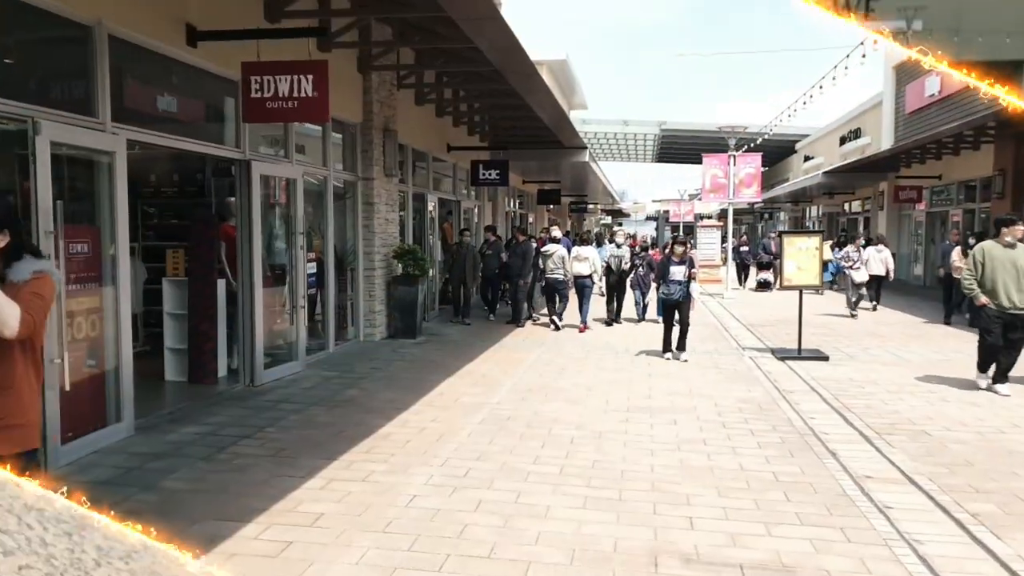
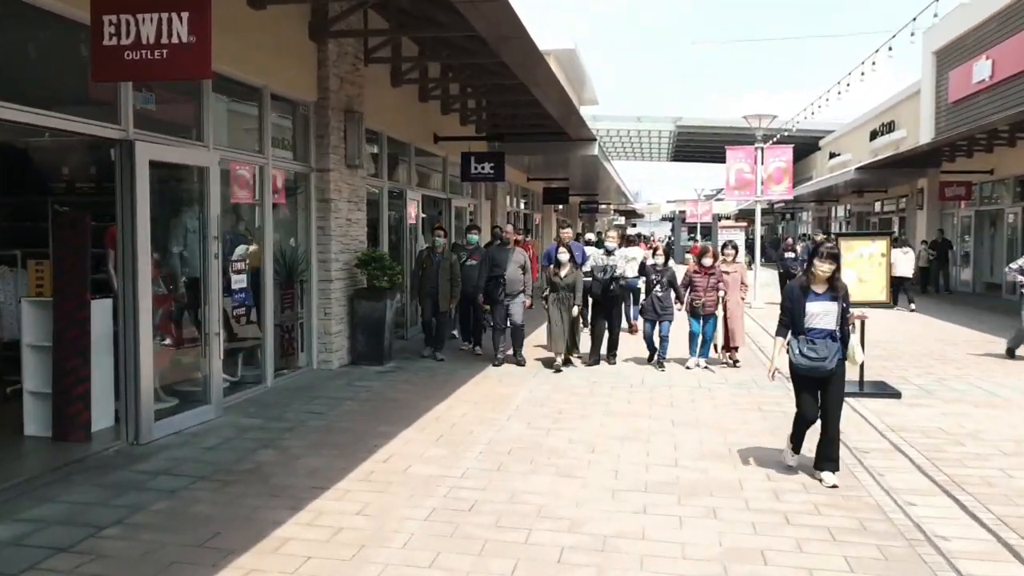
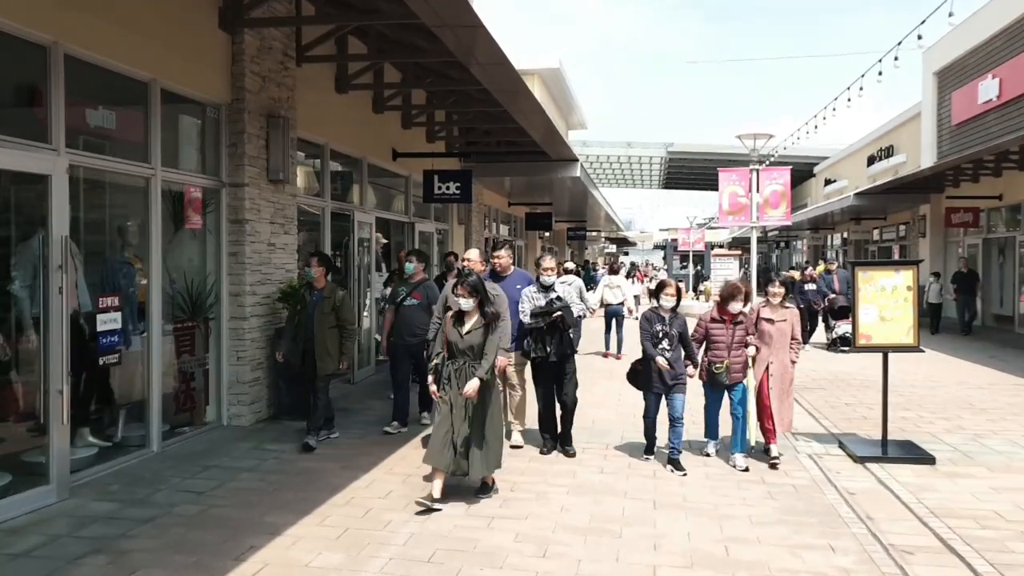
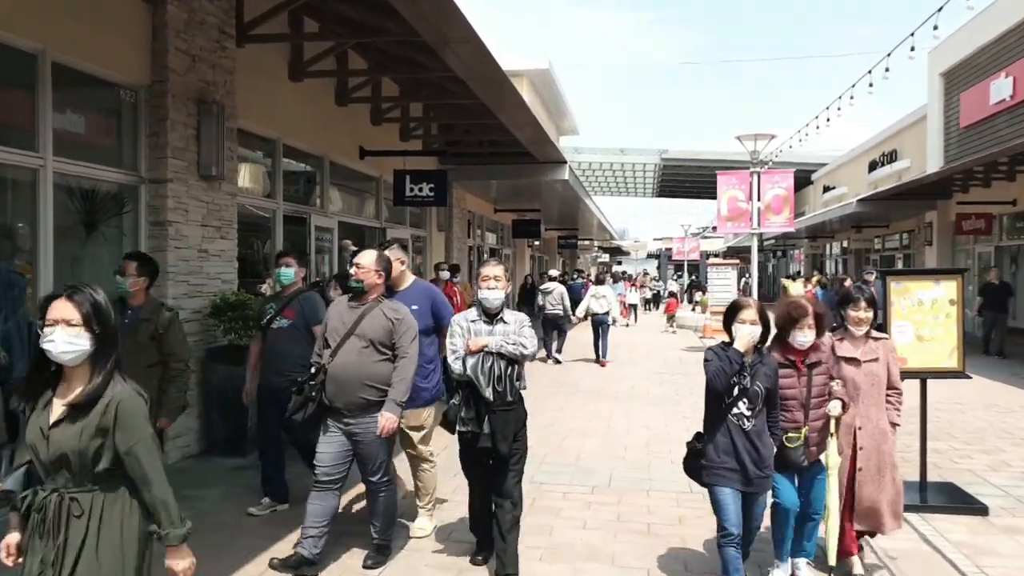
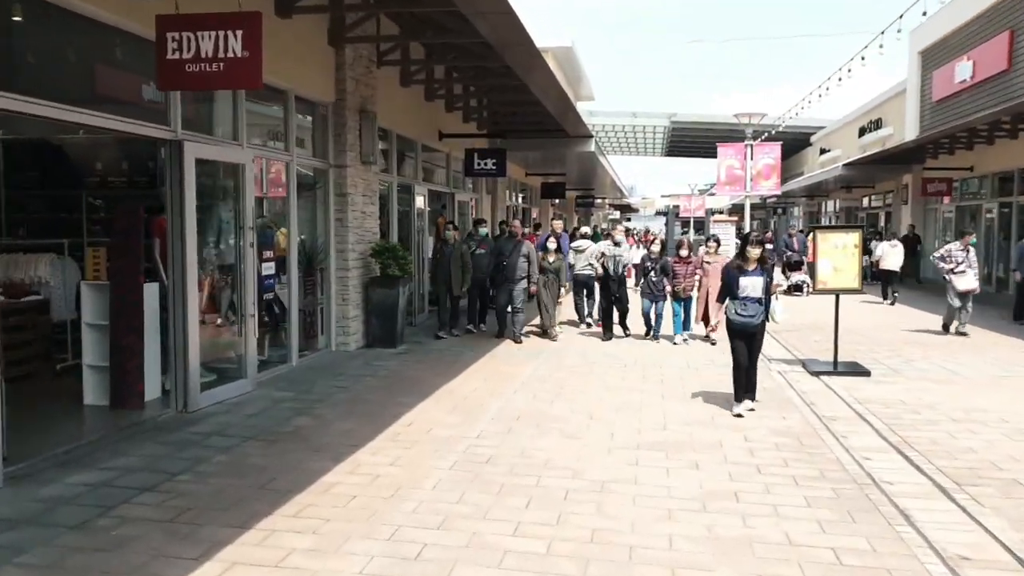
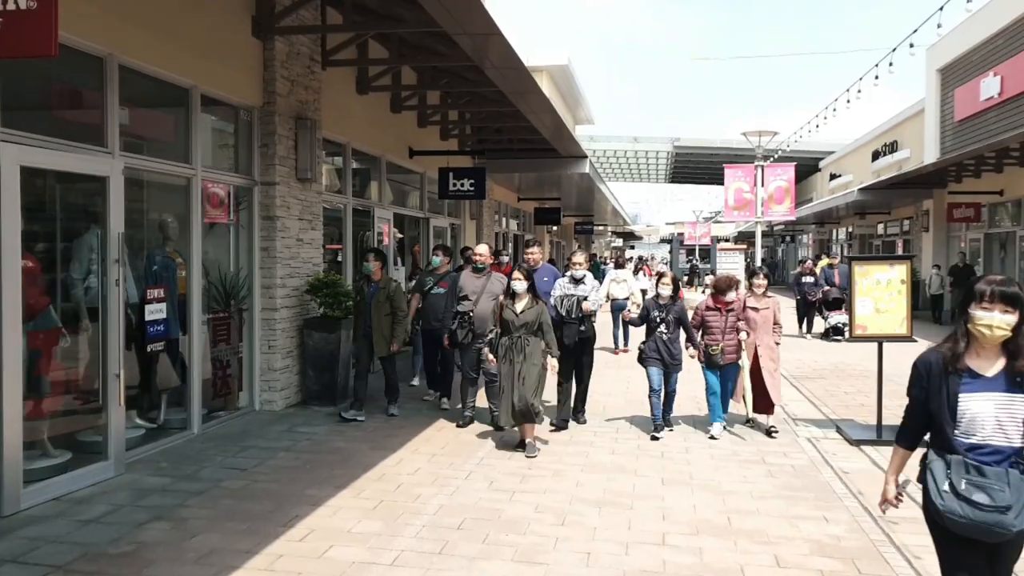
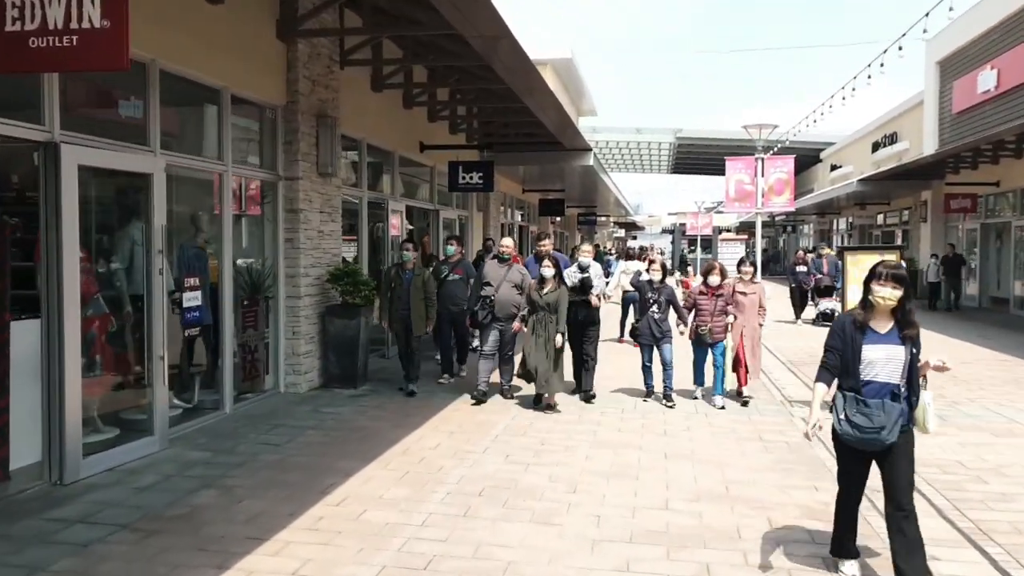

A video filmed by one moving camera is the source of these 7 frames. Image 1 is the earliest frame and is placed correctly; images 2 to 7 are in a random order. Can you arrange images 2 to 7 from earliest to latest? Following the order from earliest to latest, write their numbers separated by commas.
5, 2, 7, 6, 3, 4
